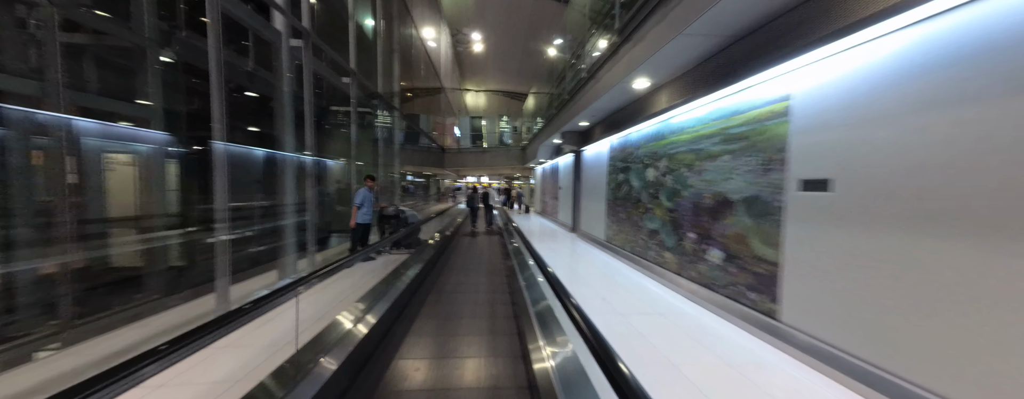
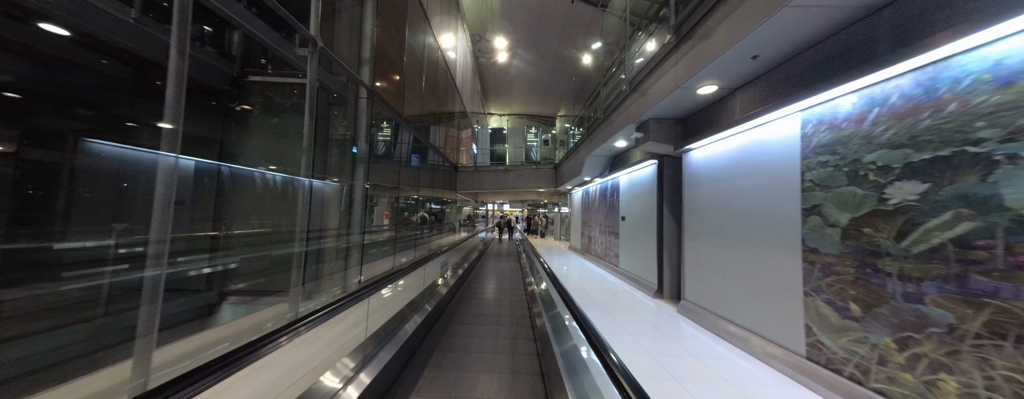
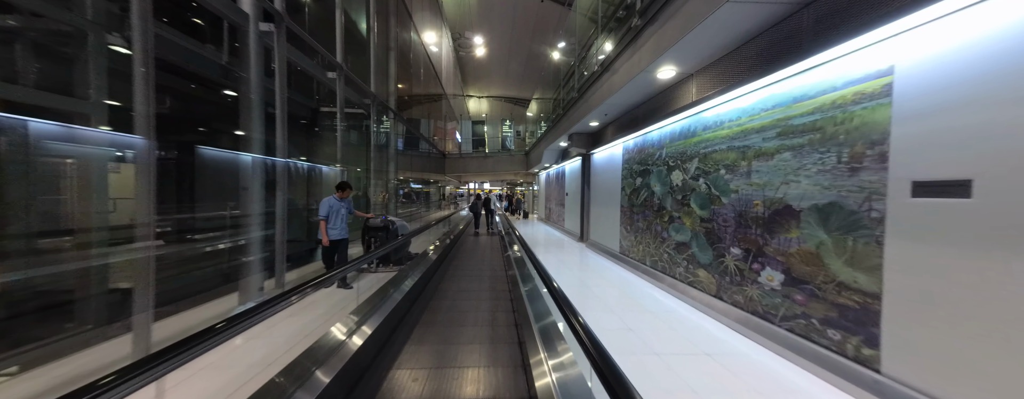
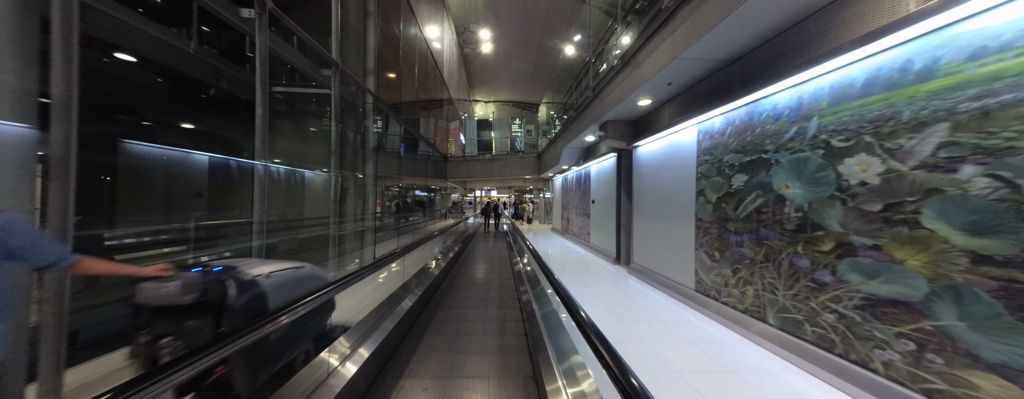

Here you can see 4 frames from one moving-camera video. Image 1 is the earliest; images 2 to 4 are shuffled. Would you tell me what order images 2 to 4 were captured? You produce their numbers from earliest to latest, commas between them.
3, 4, 2
